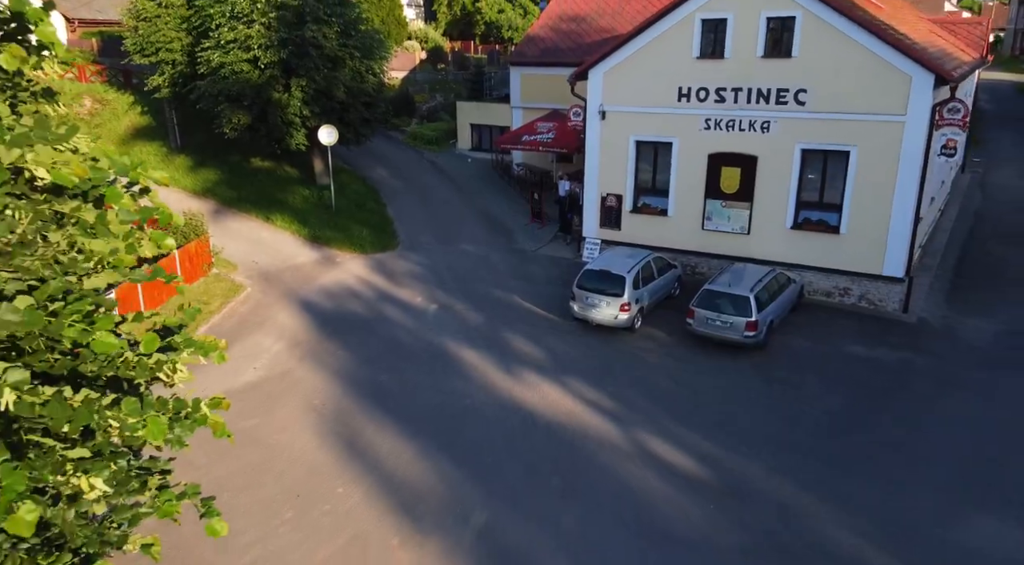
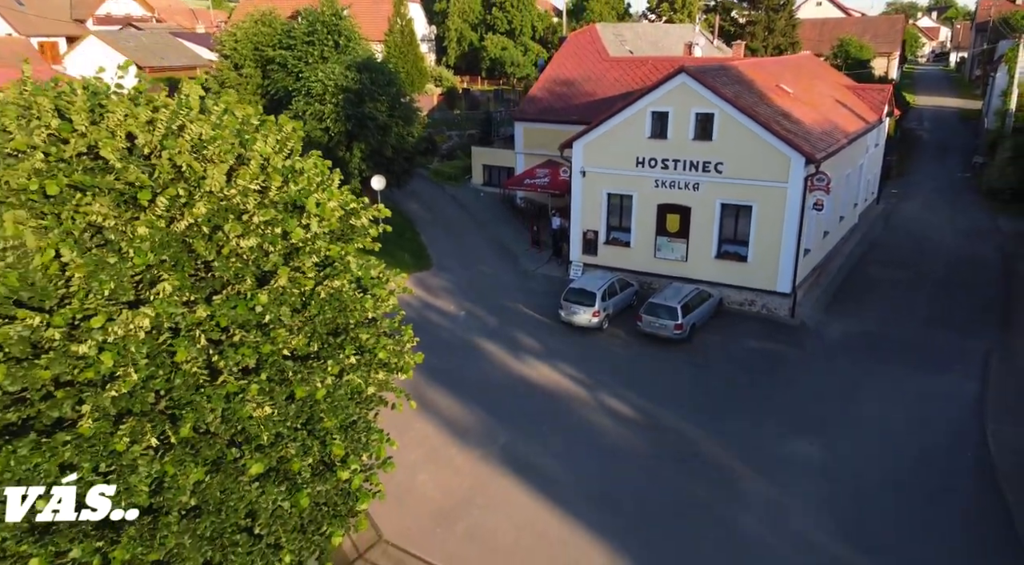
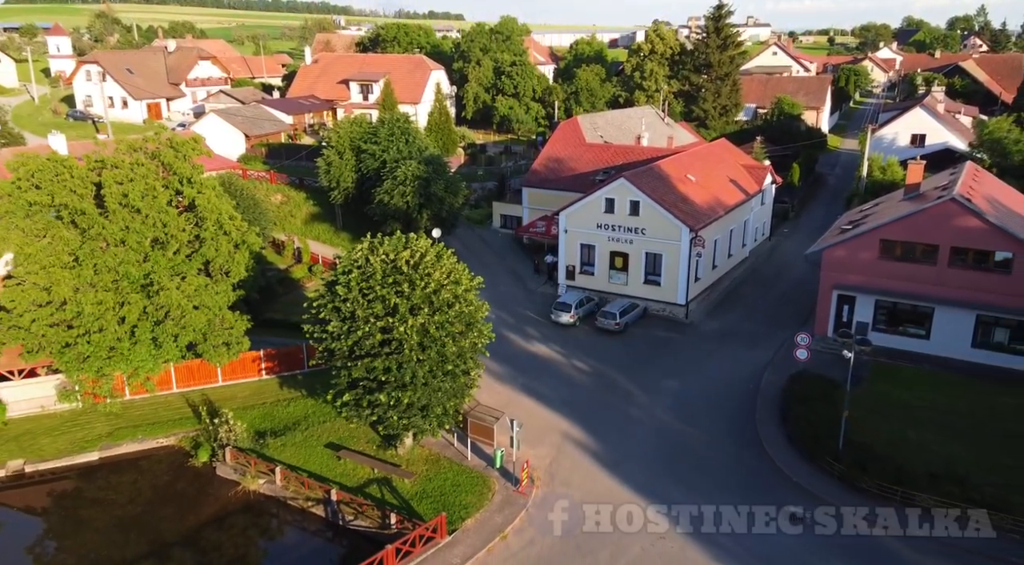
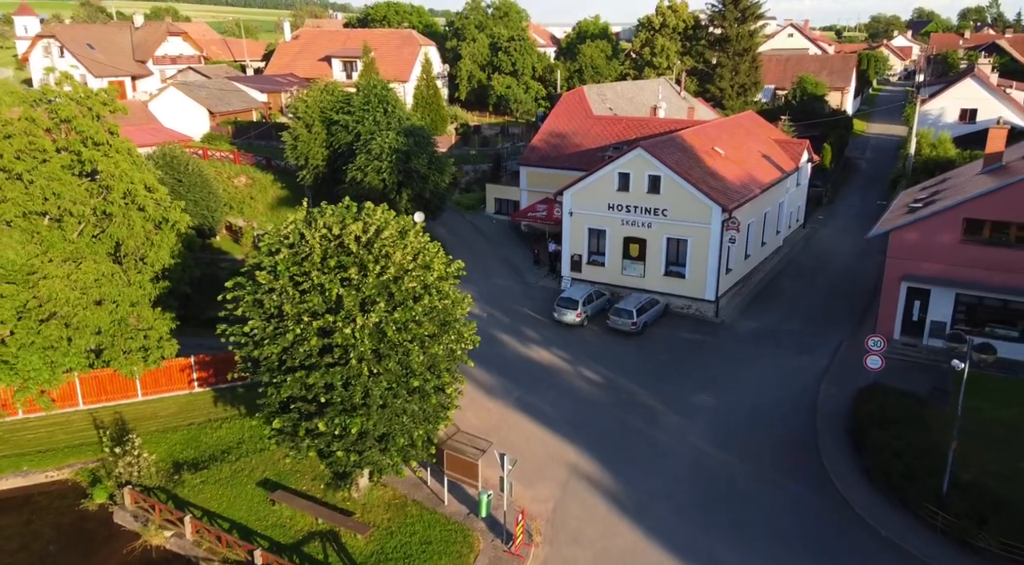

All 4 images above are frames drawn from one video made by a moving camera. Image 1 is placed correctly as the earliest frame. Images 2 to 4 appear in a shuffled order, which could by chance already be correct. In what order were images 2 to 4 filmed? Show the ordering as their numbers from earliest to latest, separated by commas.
2, 4, 3
